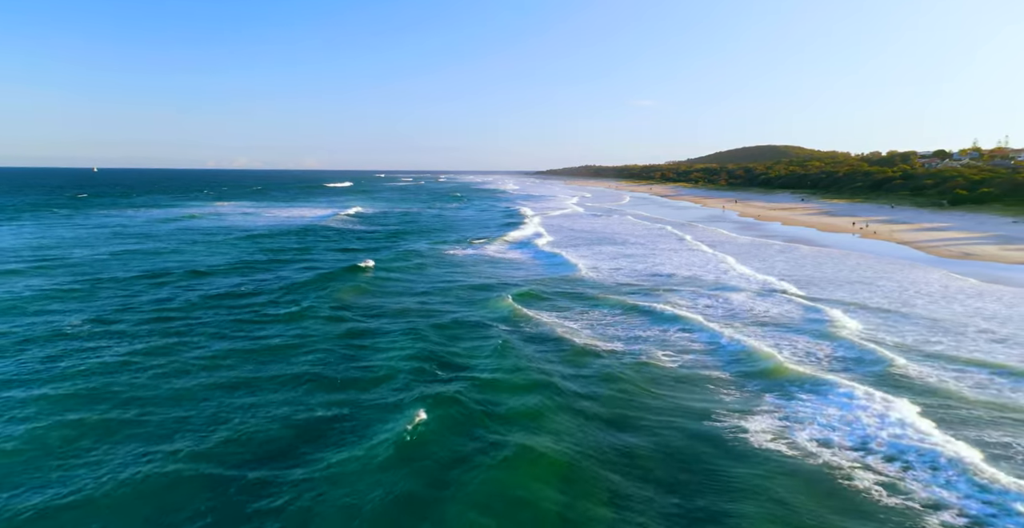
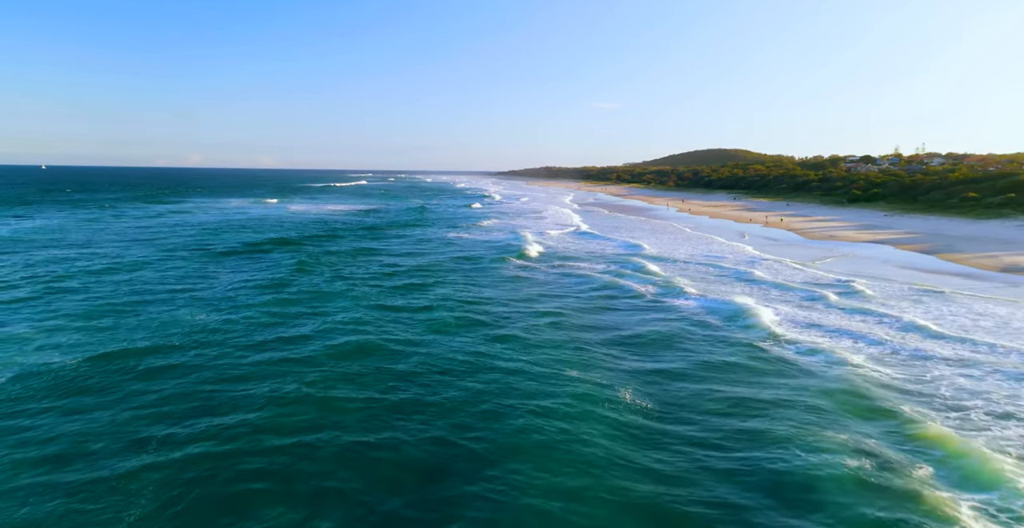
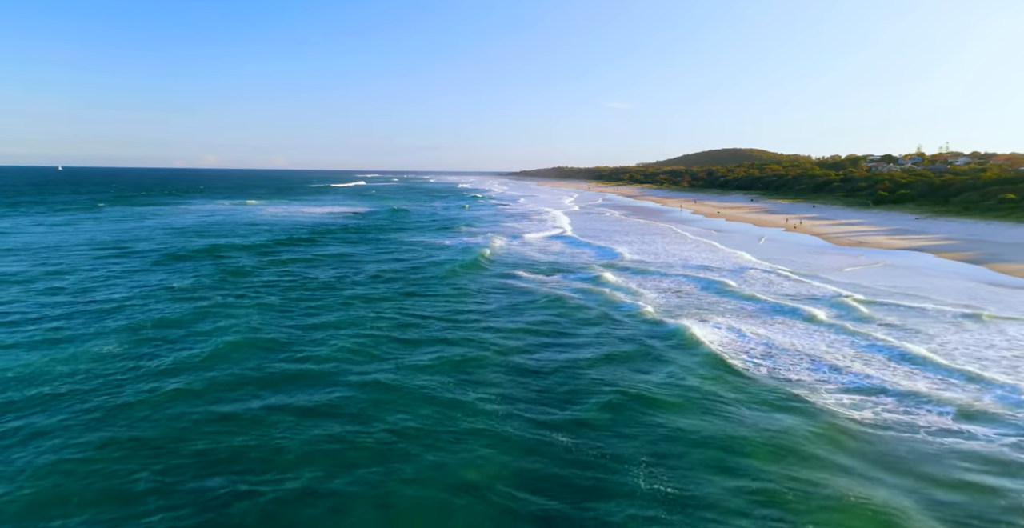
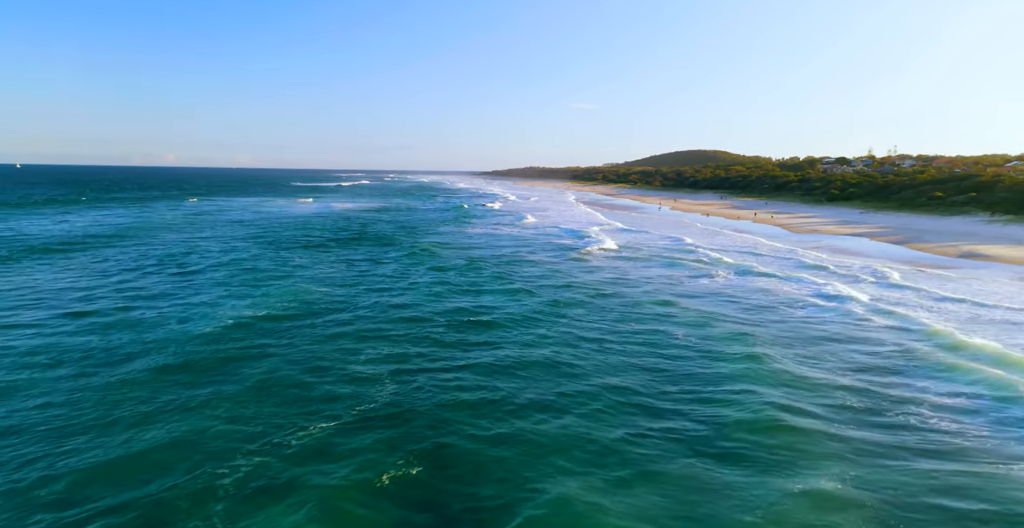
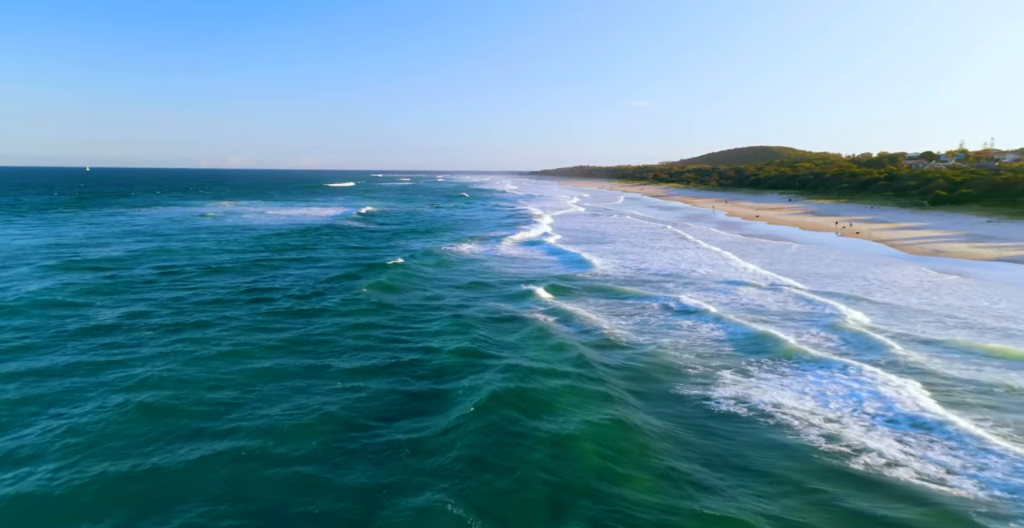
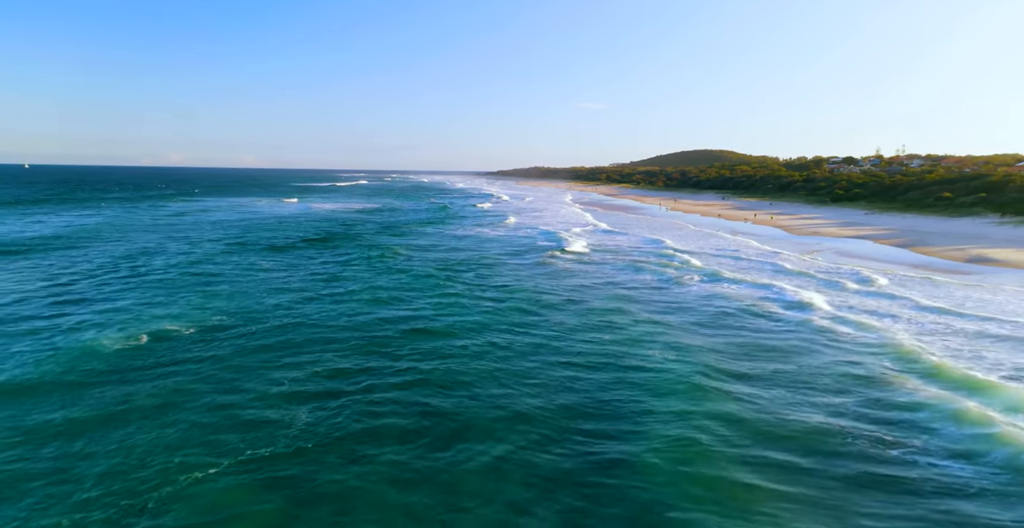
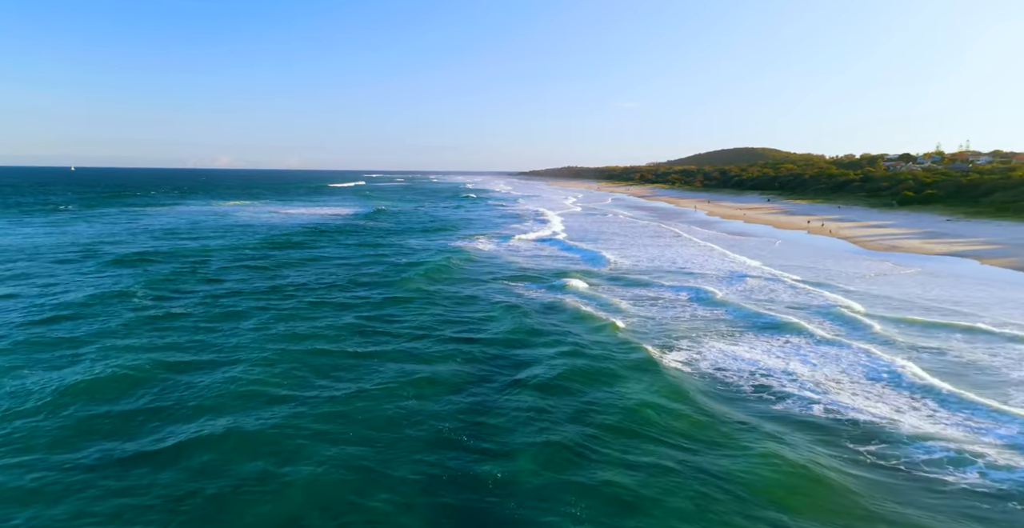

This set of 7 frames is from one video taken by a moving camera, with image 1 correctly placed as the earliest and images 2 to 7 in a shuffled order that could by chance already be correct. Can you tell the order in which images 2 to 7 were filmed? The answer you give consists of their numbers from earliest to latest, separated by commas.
5, 7, 3, 2, 6, 4
